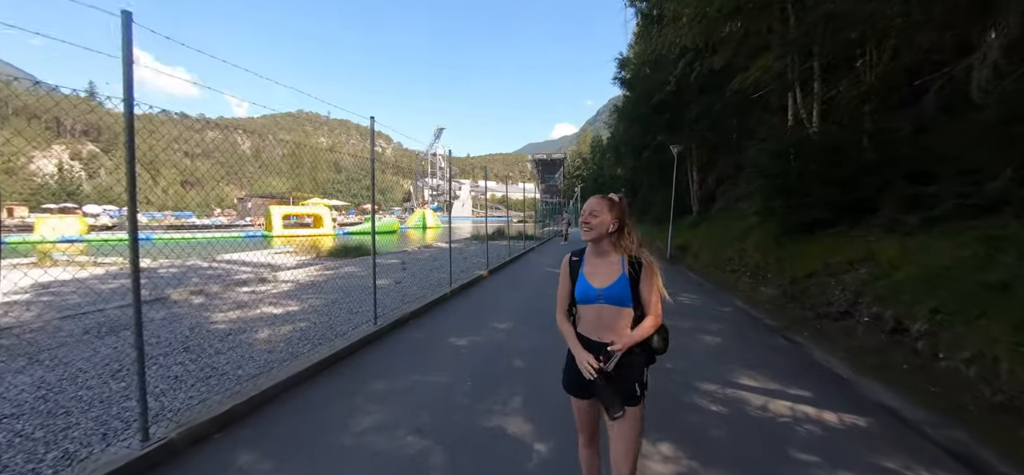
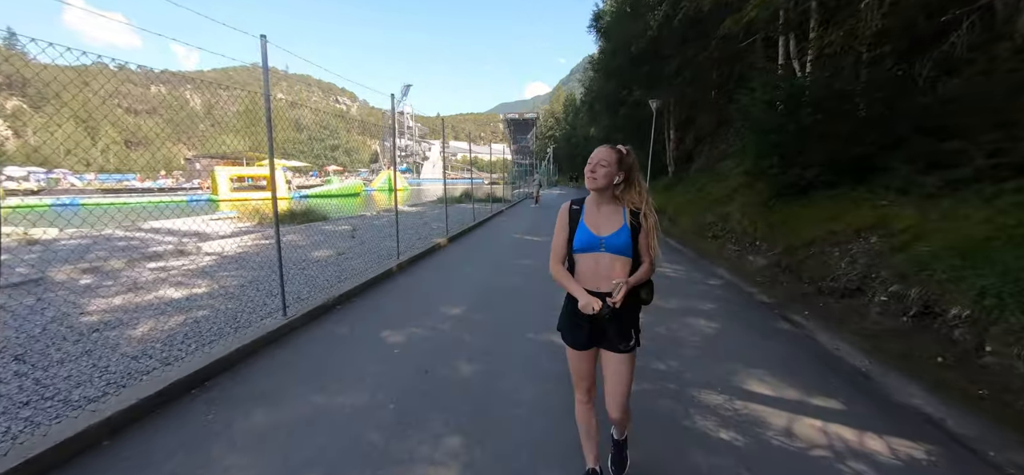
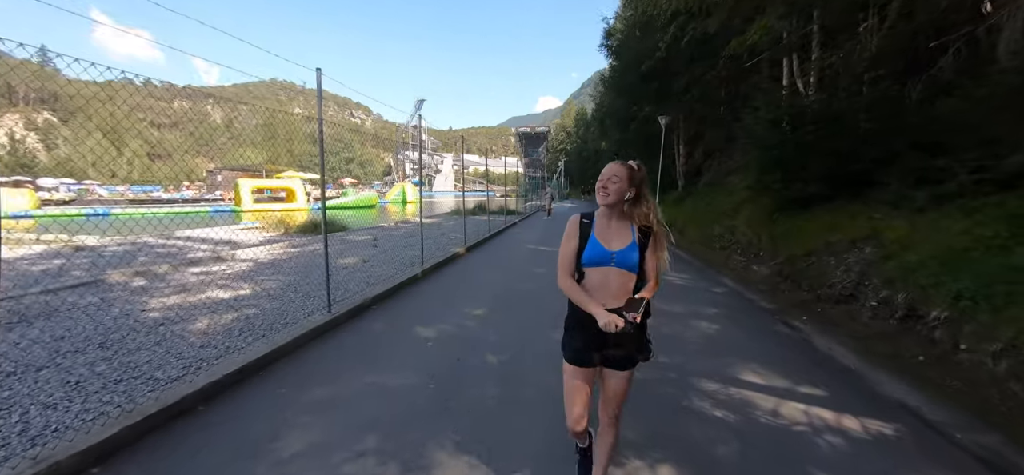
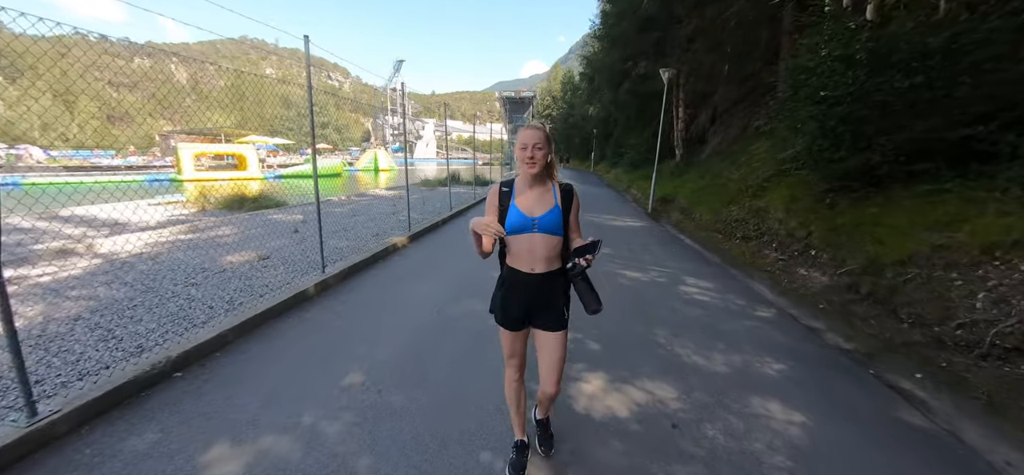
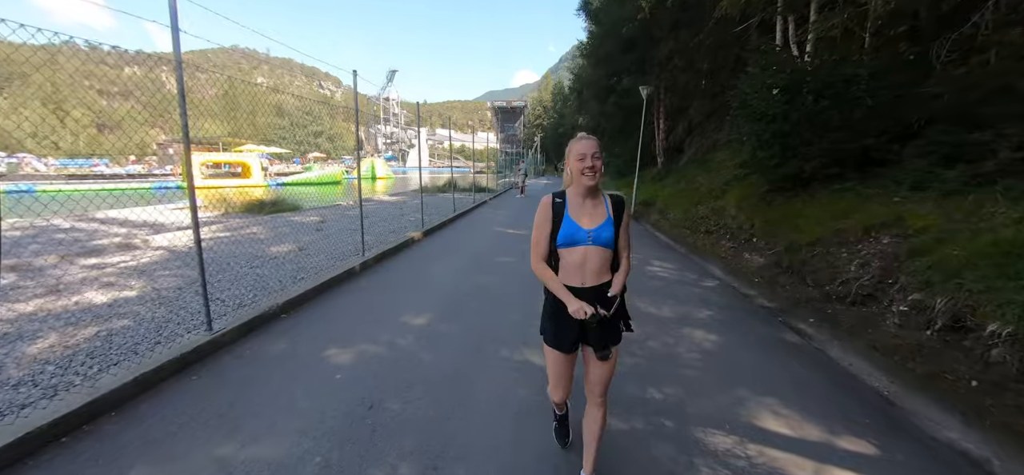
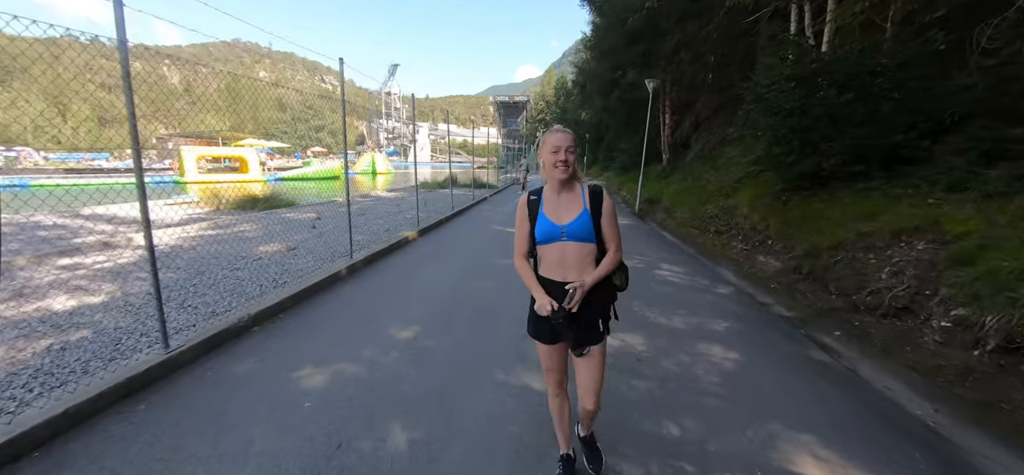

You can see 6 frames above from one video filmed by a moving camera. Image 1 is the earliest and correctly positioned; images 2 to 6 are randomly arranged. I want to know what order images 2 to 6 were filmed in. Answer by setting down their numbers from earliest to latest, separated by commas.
3, 2, 5, 6, 4
